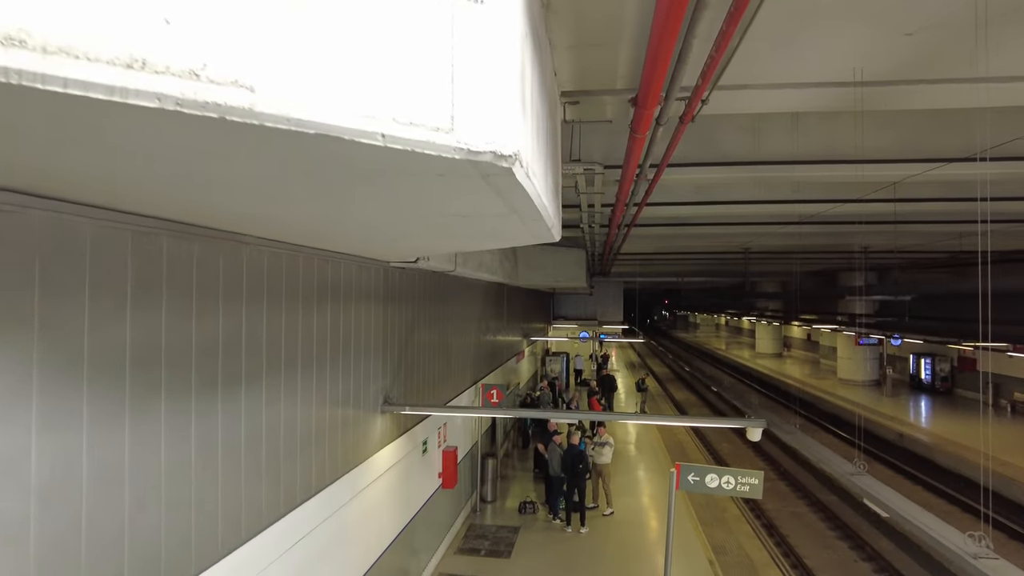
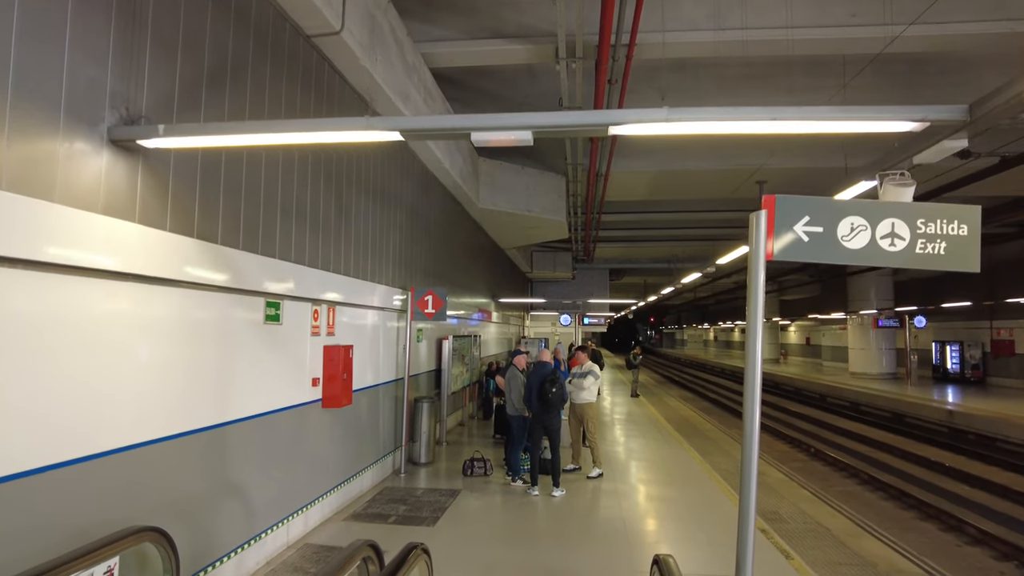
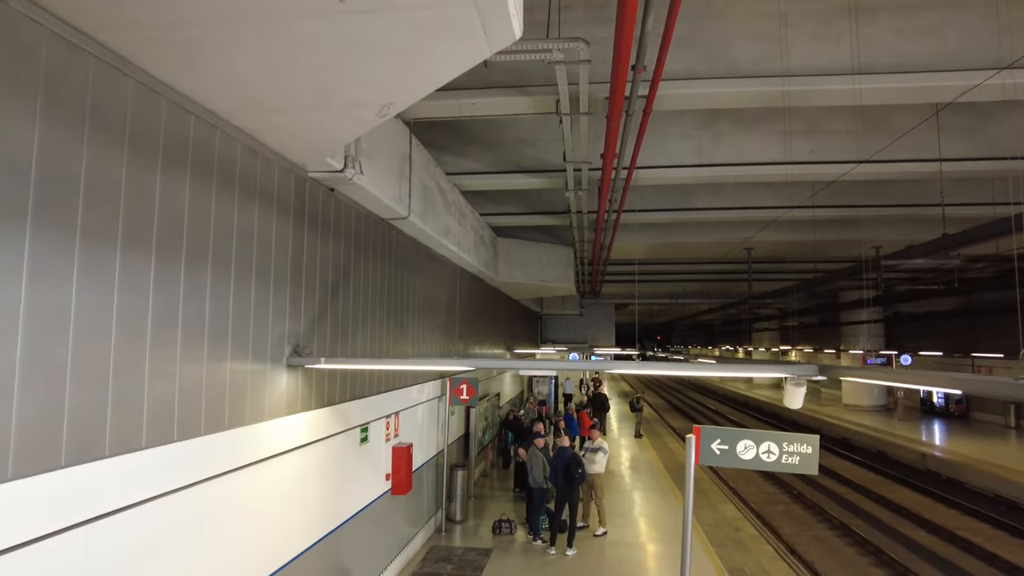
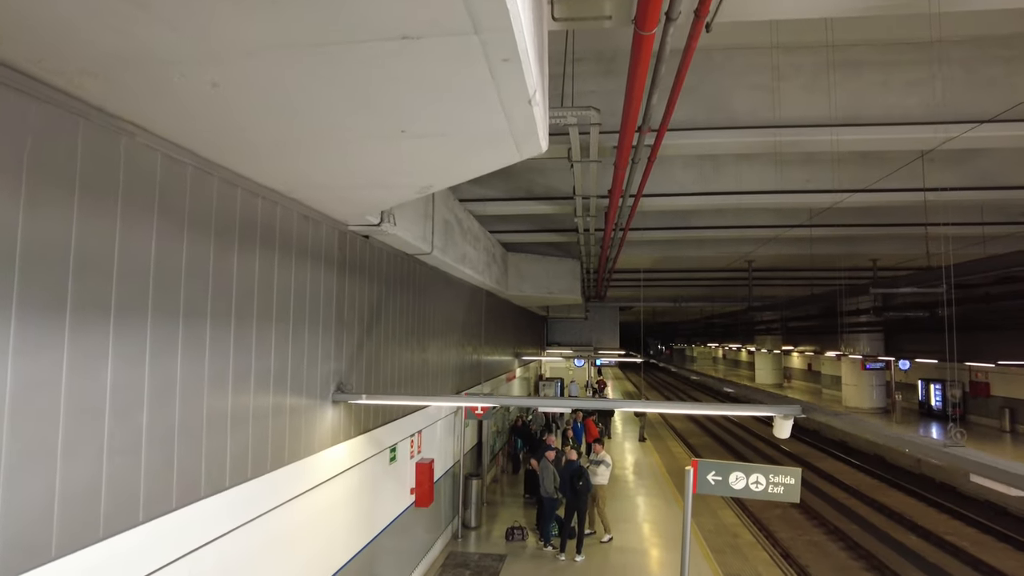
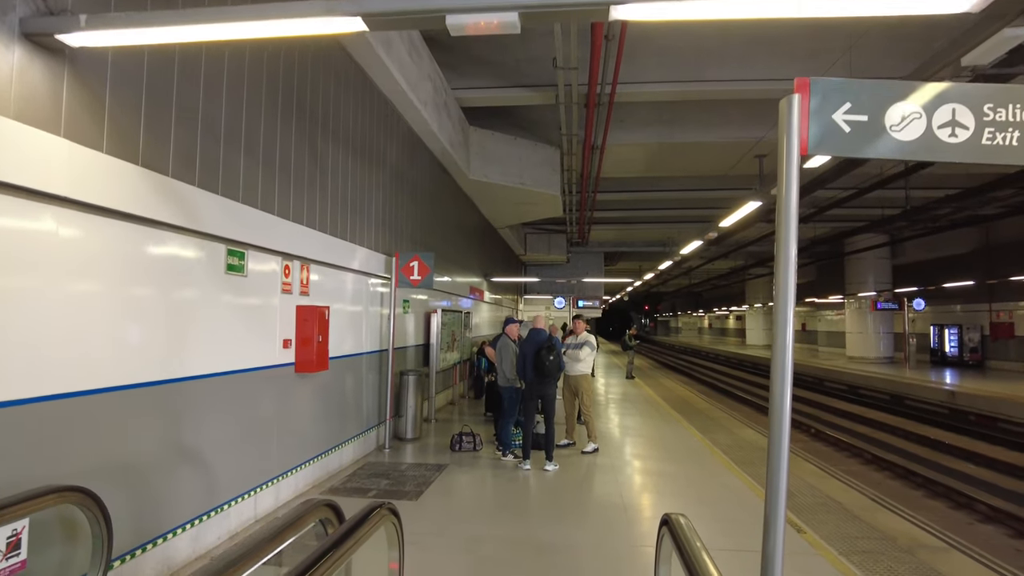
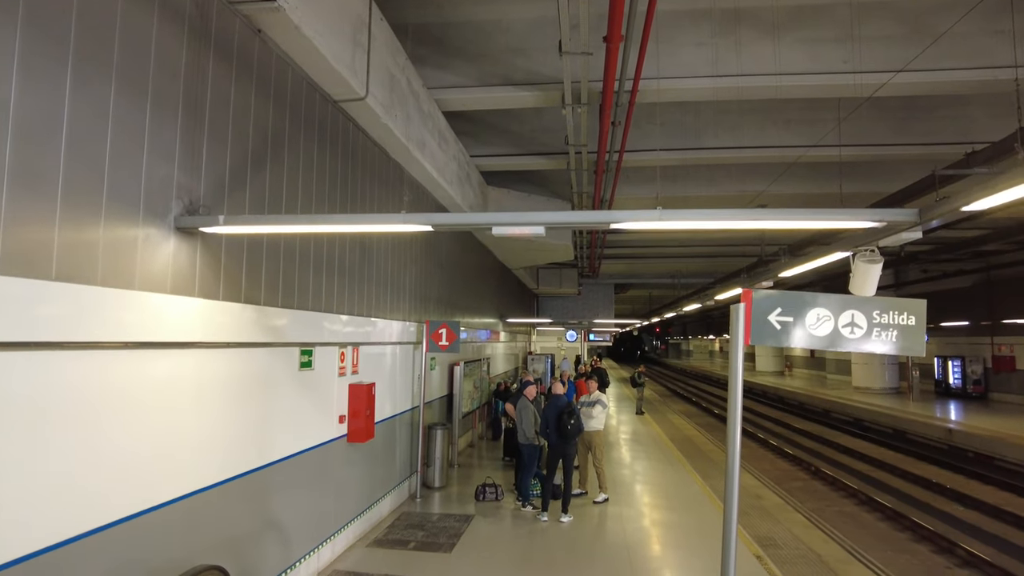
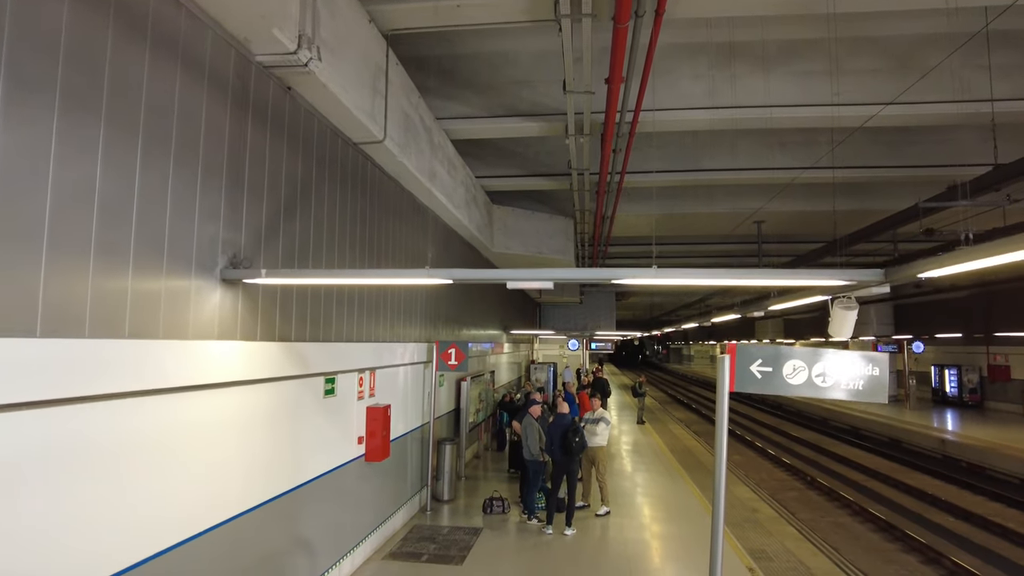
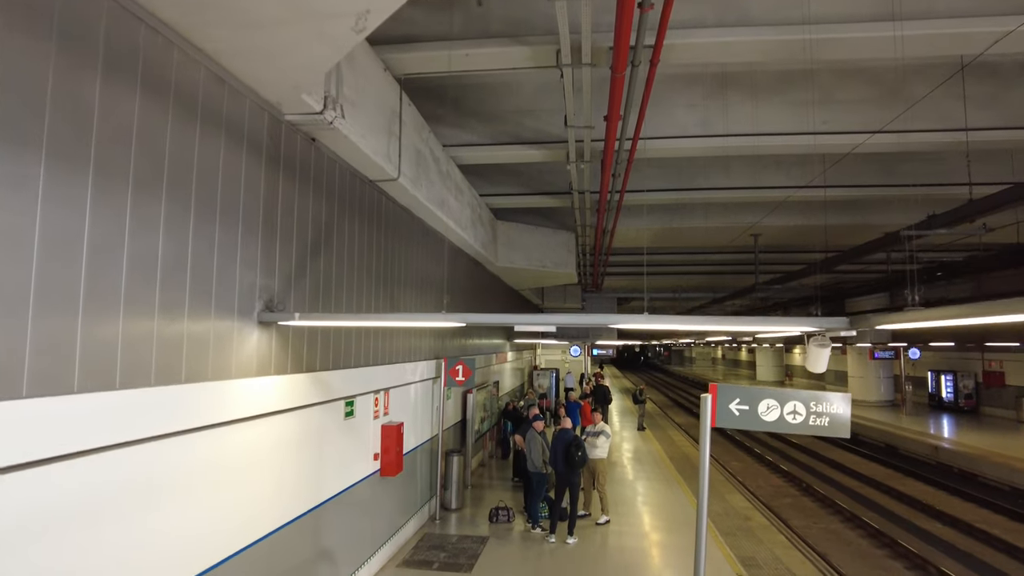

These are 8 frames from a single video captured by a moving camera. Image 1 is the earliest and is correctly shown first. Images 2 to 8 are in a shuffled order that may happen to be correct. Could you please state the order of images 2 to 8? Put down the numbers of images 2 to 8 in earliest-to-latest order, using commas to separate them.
4, 3, 8, 7, 6, 2, 5
